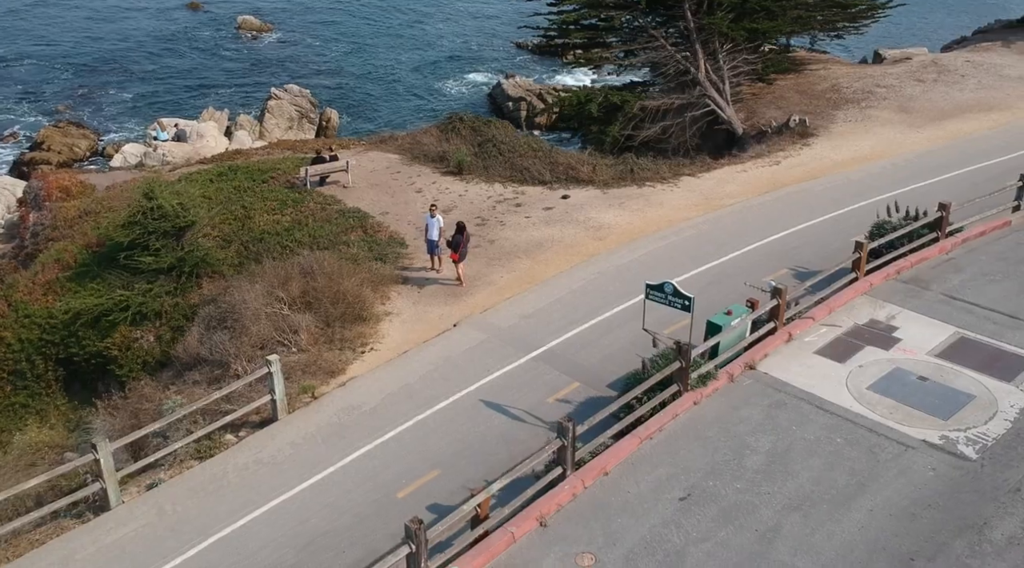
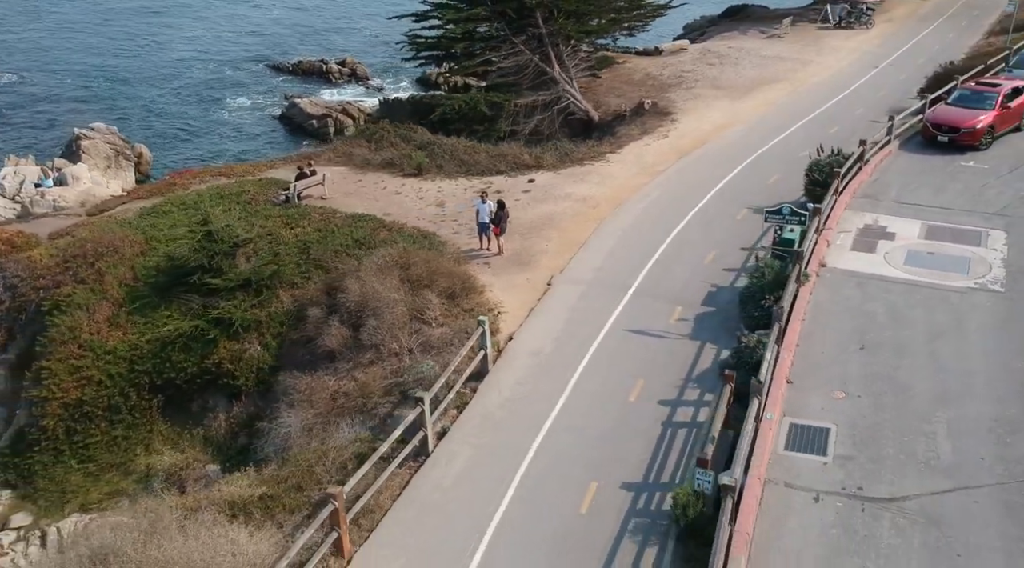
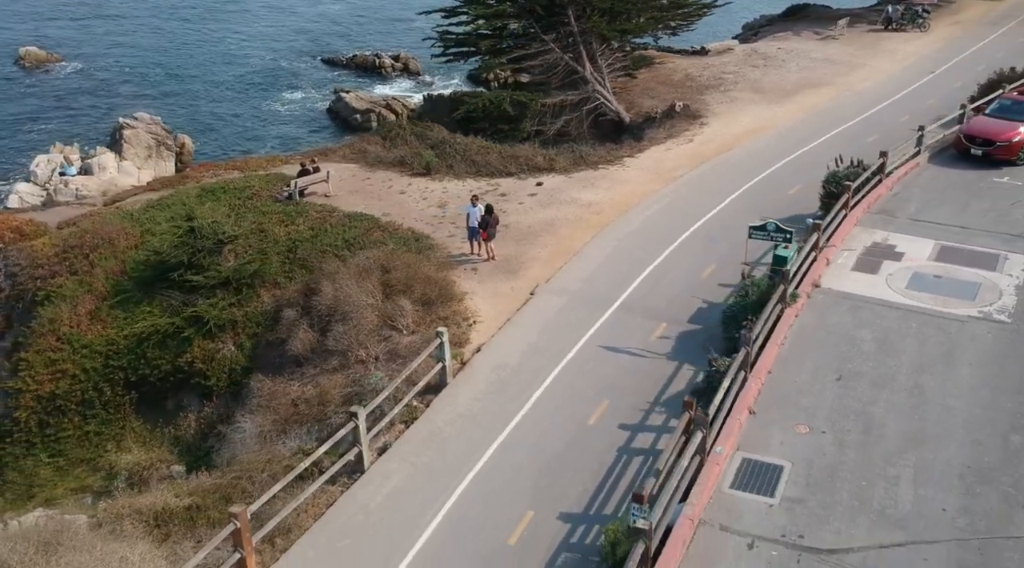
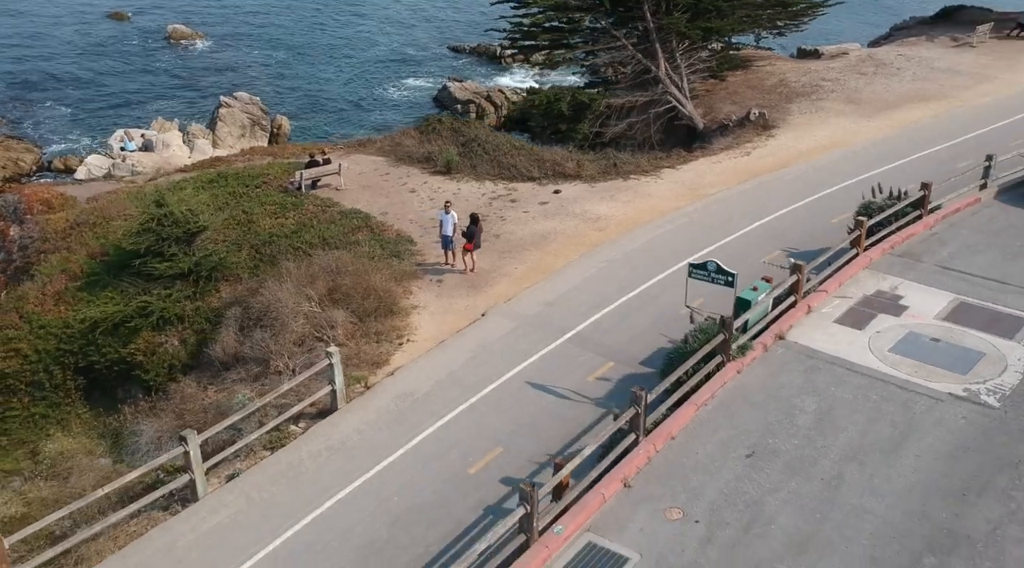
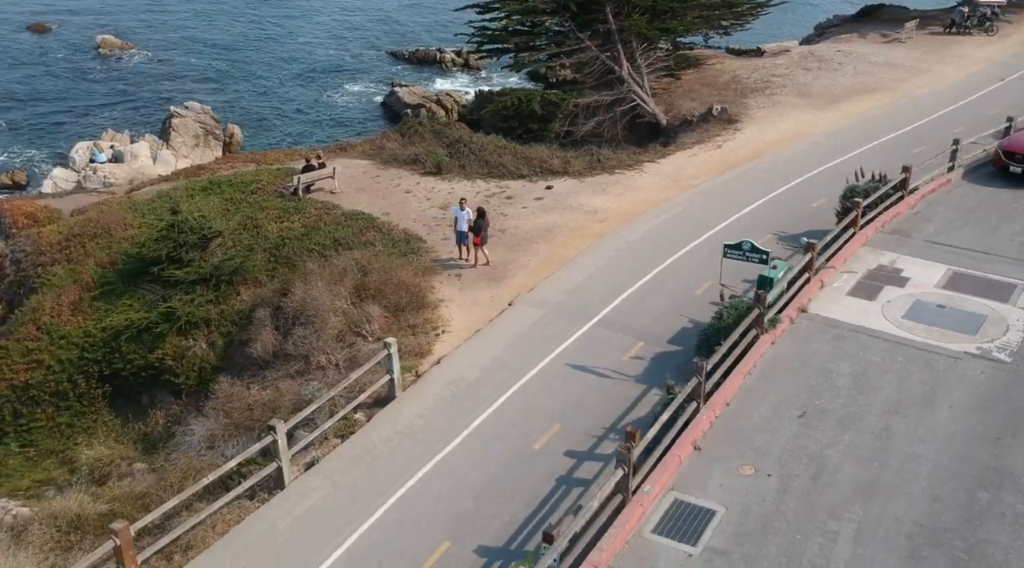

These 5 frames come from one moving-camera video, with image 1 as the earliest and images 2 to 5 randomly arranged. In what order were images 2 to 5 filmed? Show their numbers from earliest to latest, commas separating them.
4, 5, 3, 2
